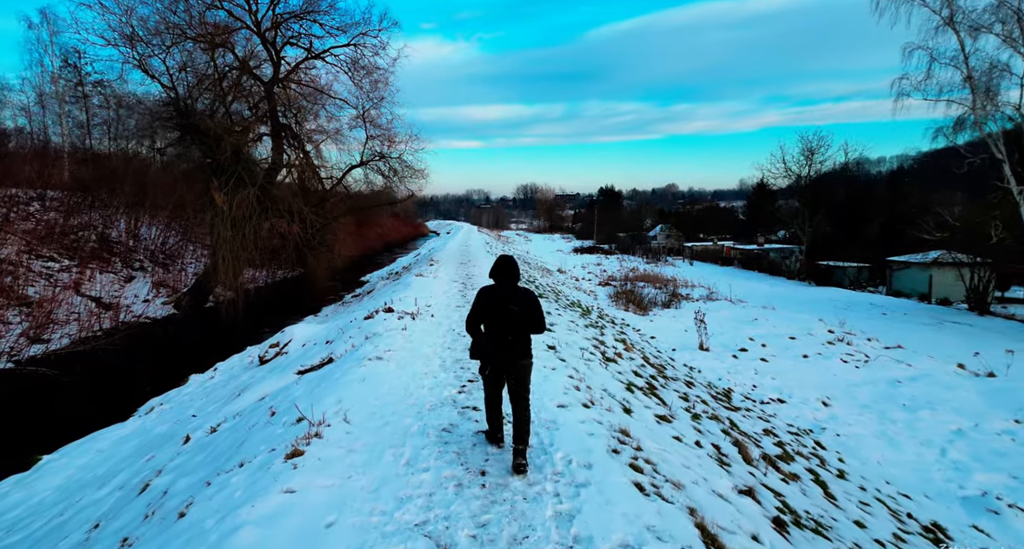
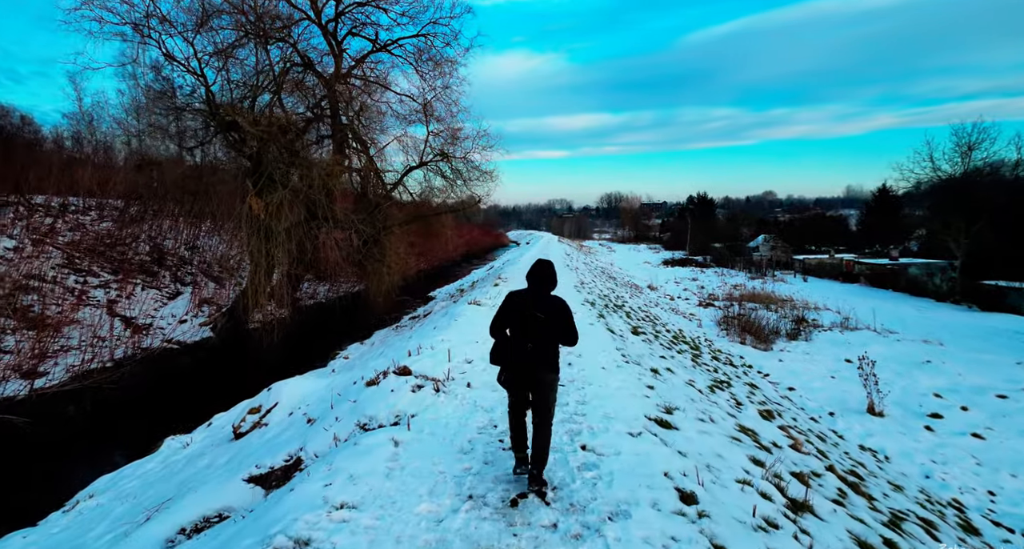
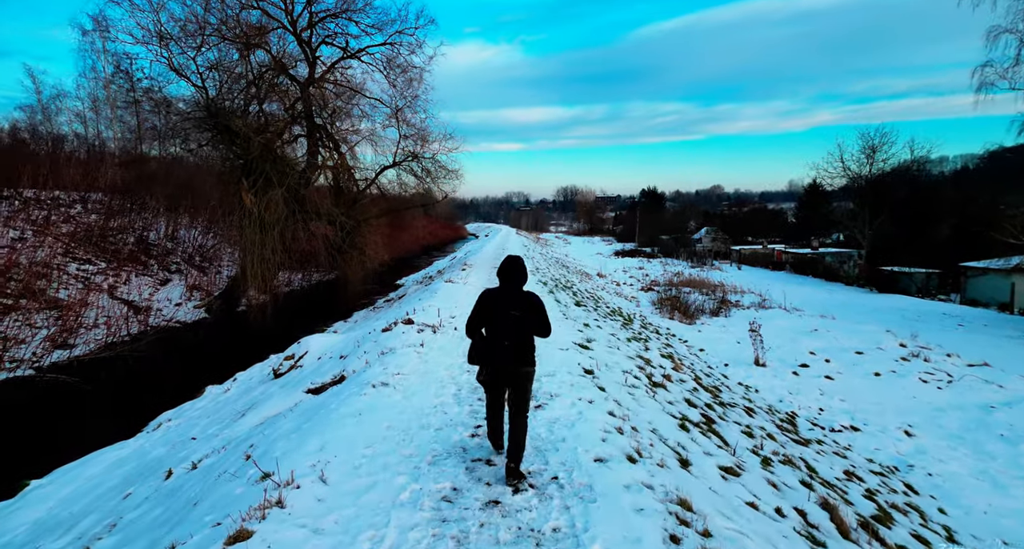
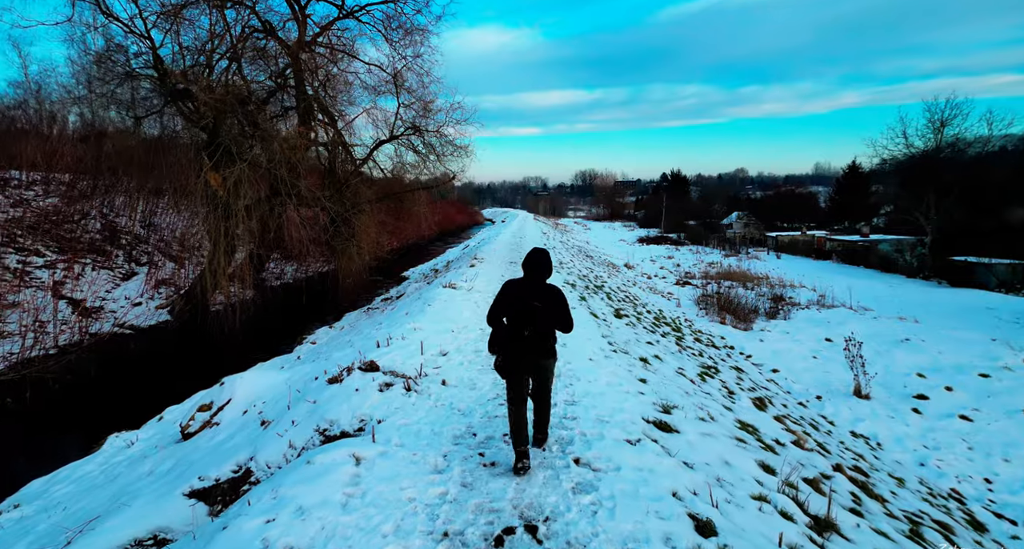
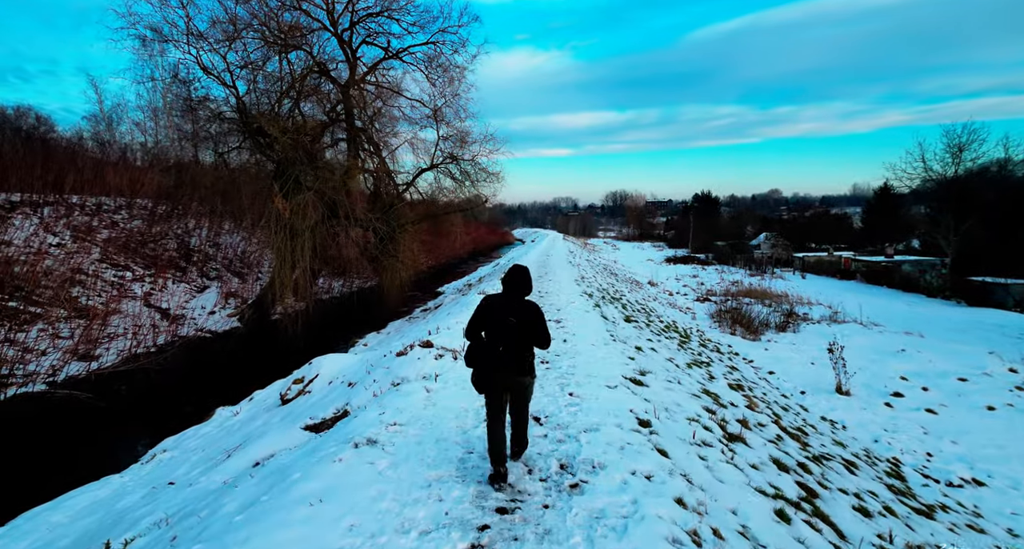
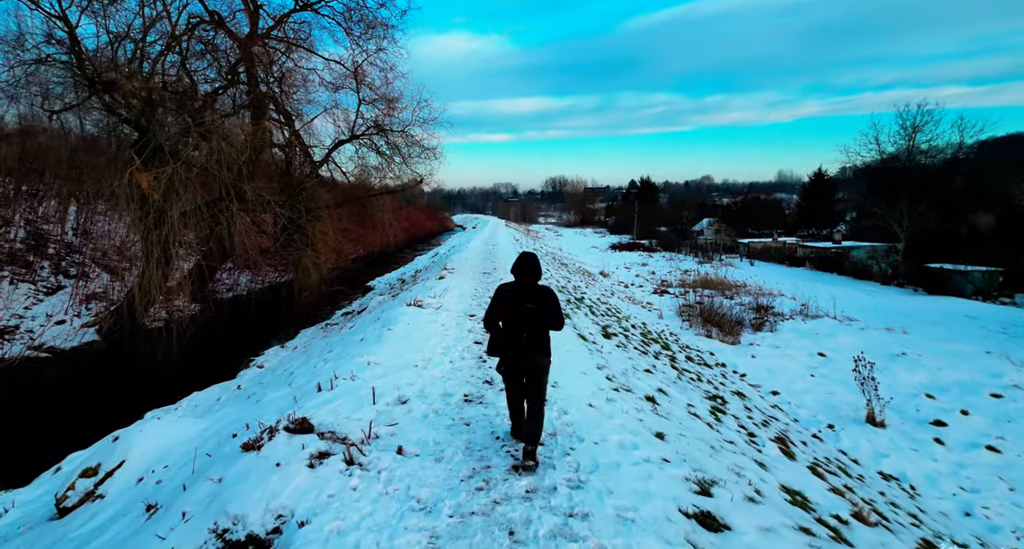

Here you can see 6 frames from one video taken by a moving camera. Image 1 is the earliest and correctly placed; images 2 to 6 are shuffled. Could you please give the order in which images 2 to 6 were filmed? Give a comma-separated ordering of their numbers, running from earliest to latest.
3, 5, 2, 4, 6
